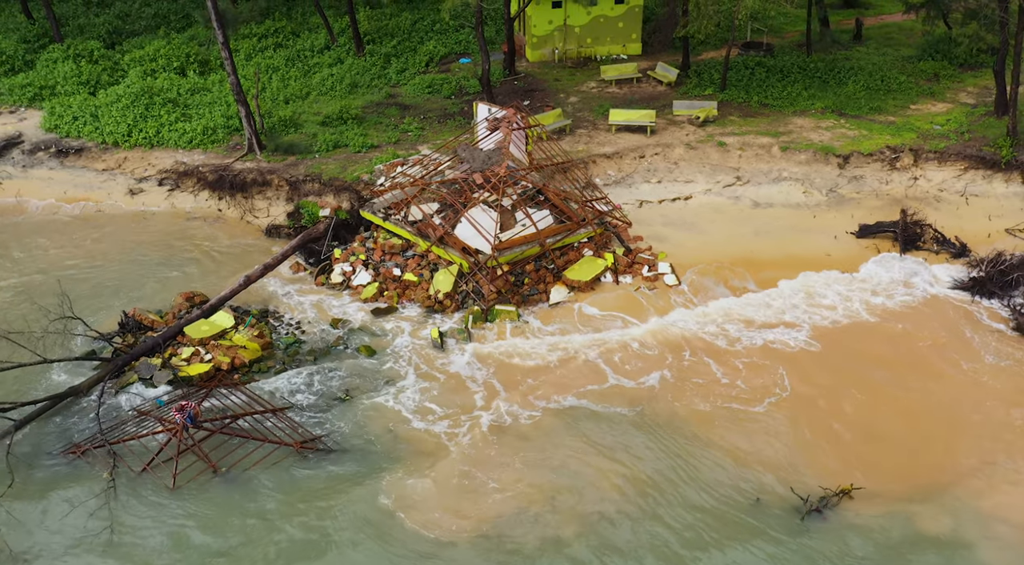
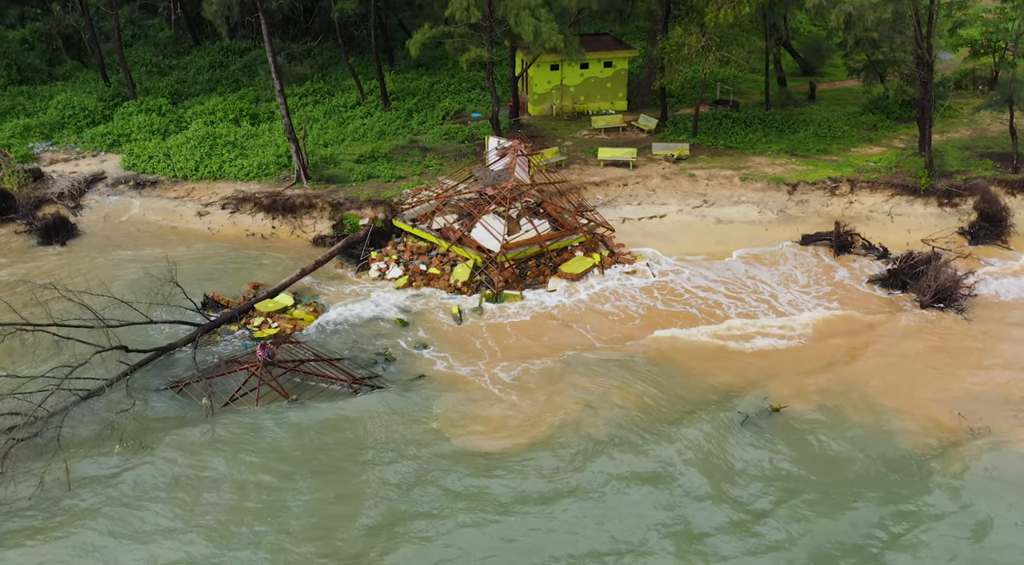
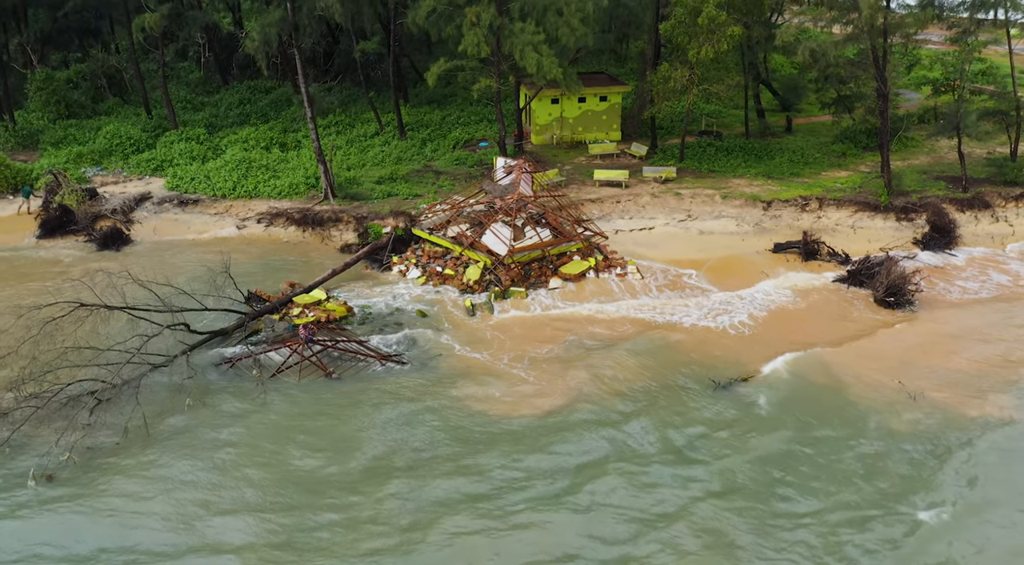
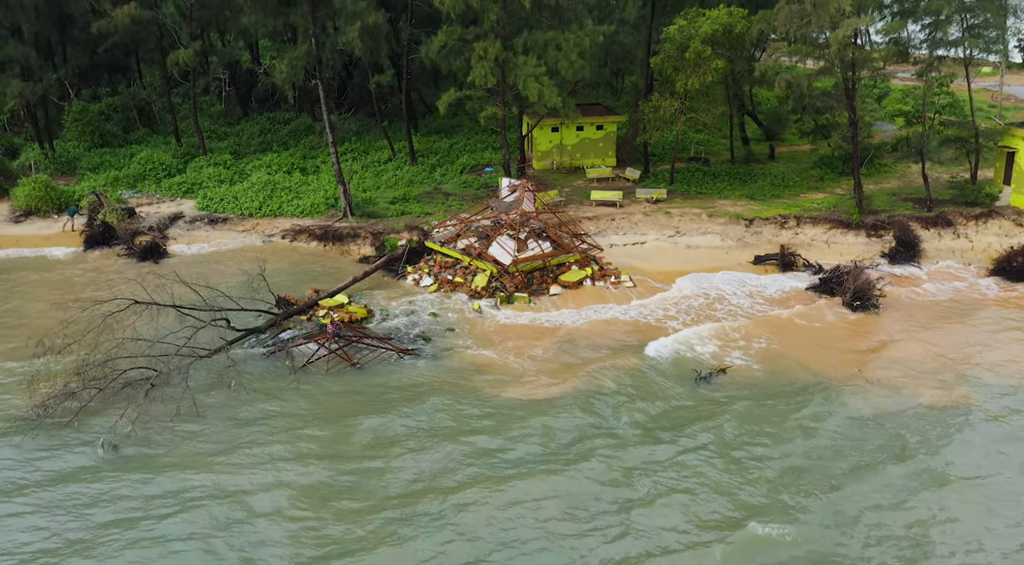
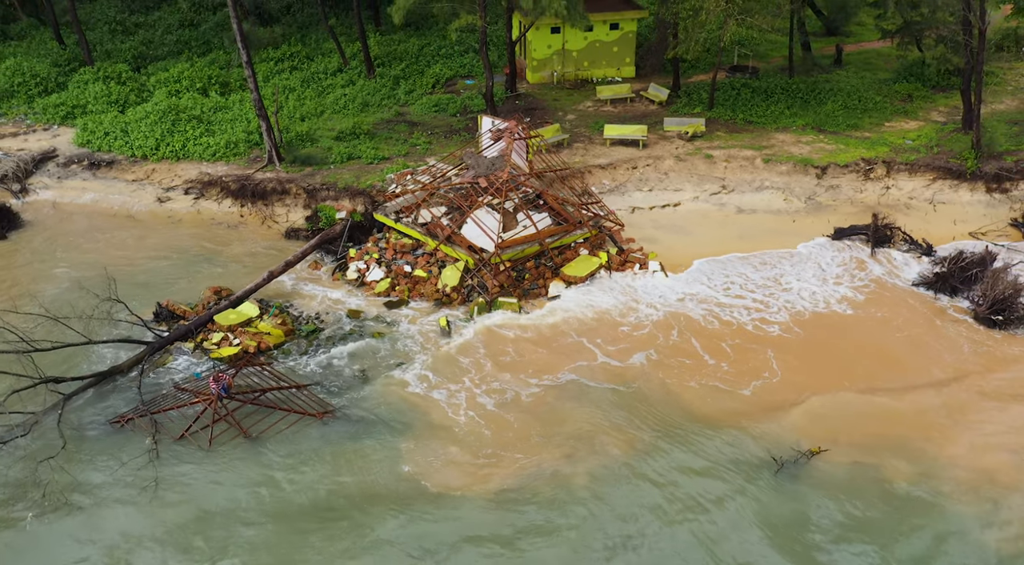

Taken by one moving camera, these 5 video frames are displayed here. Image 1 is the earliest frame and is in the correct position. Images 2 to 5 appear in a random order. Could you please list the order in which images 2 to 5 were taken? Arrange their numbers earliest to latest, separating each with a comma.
5, 2, 3, 4
